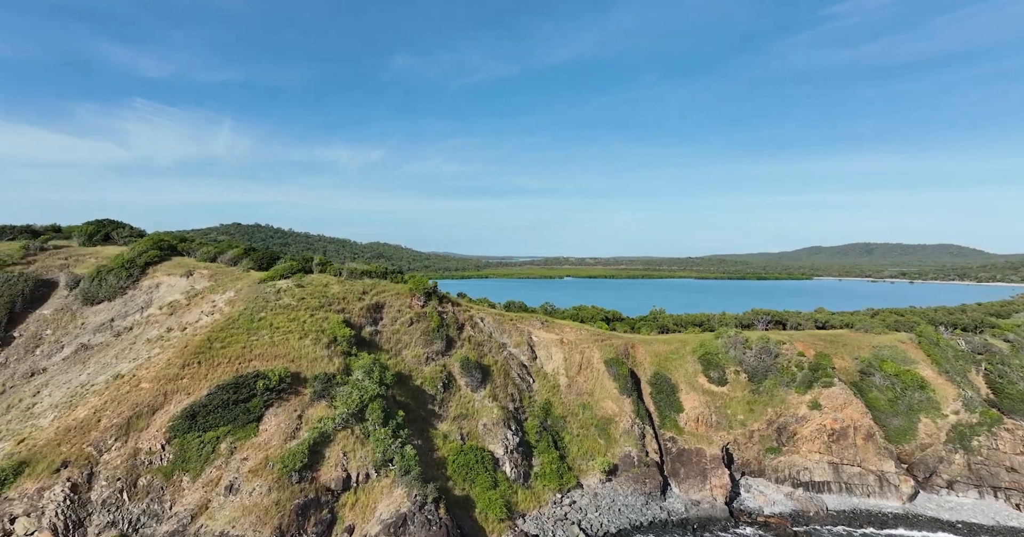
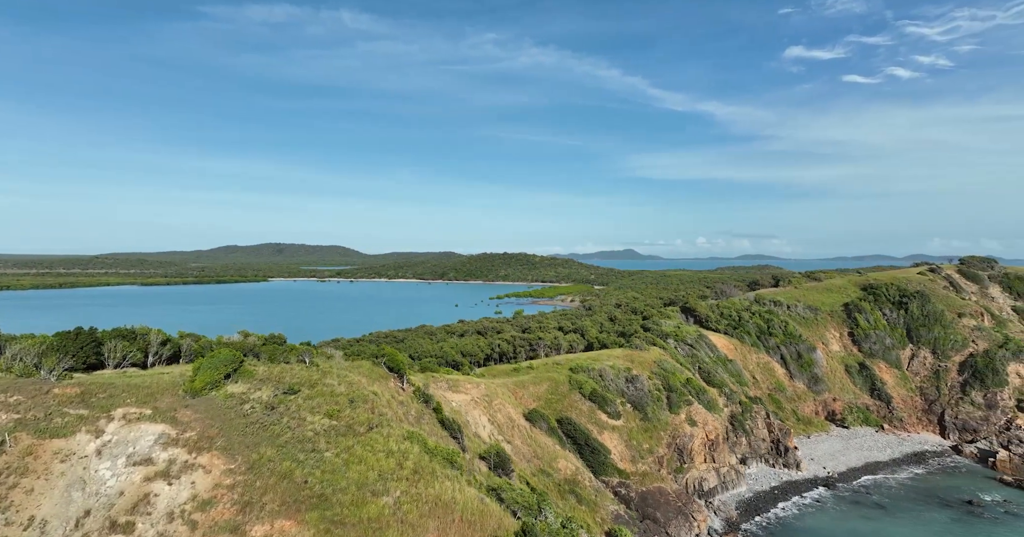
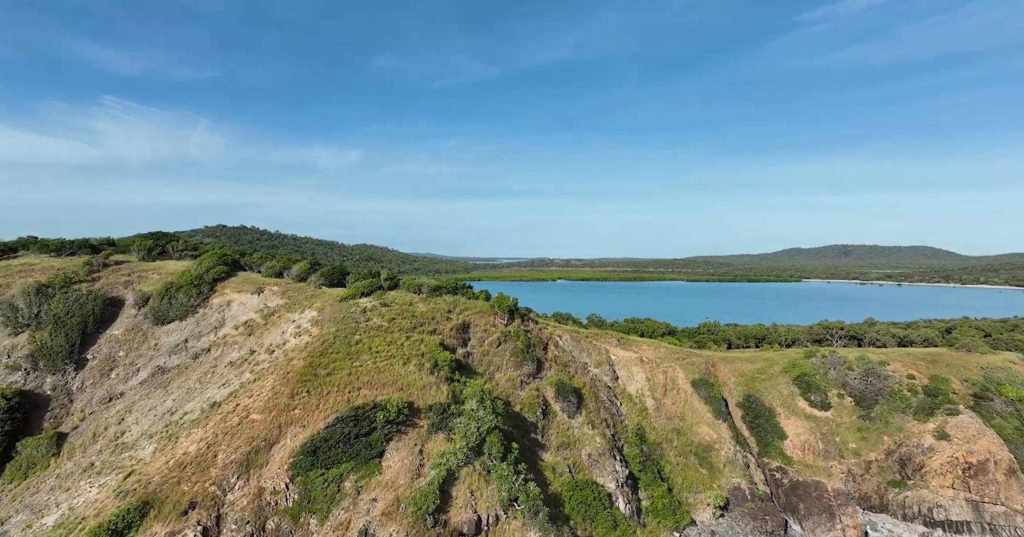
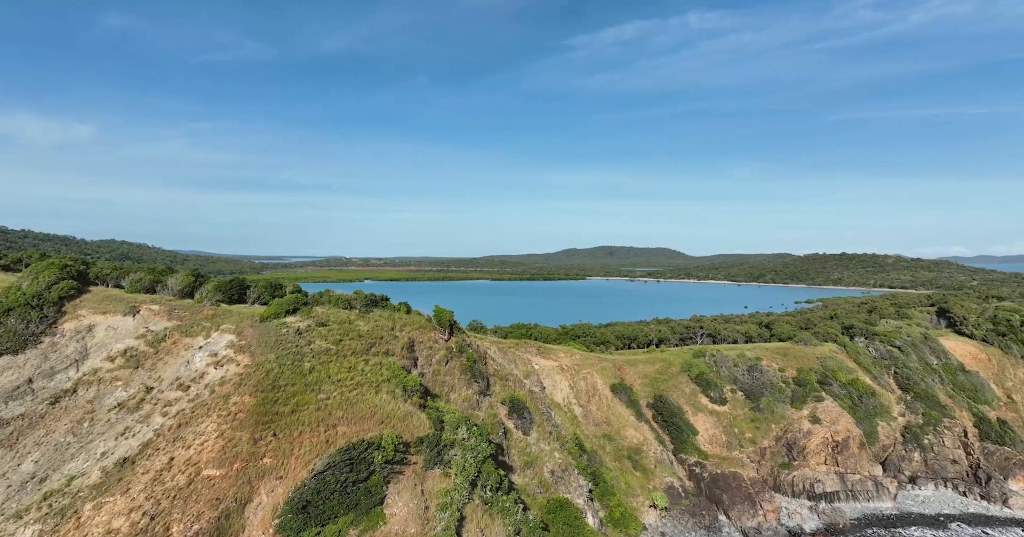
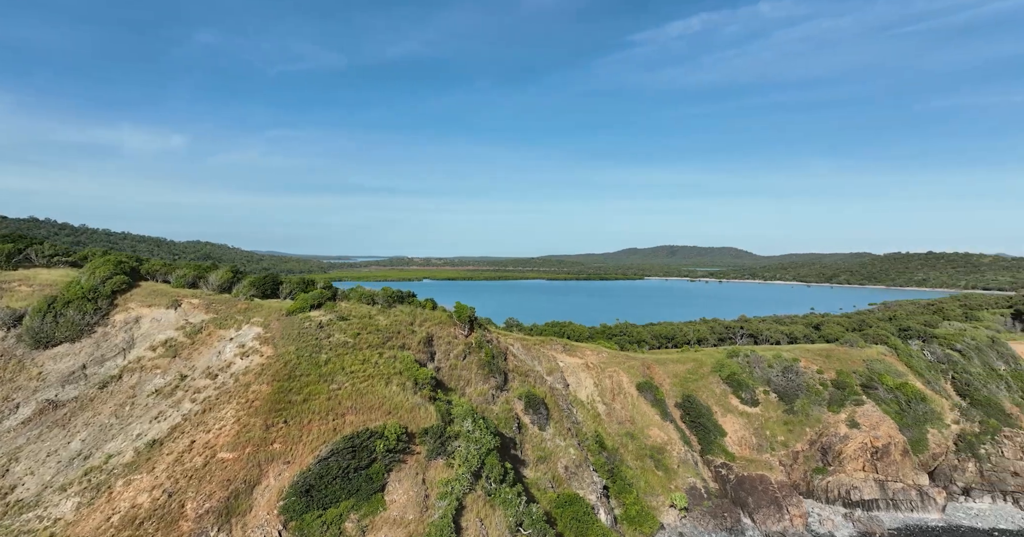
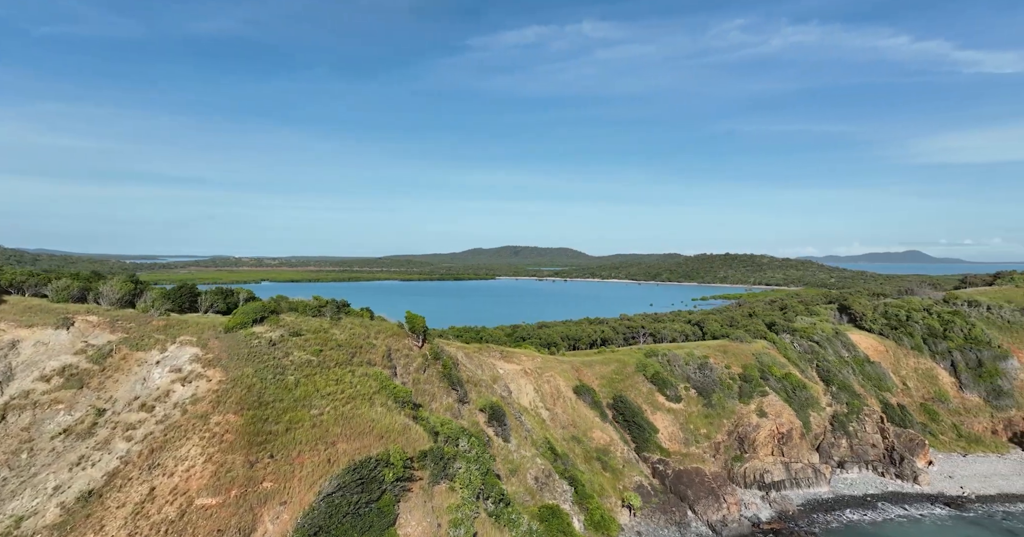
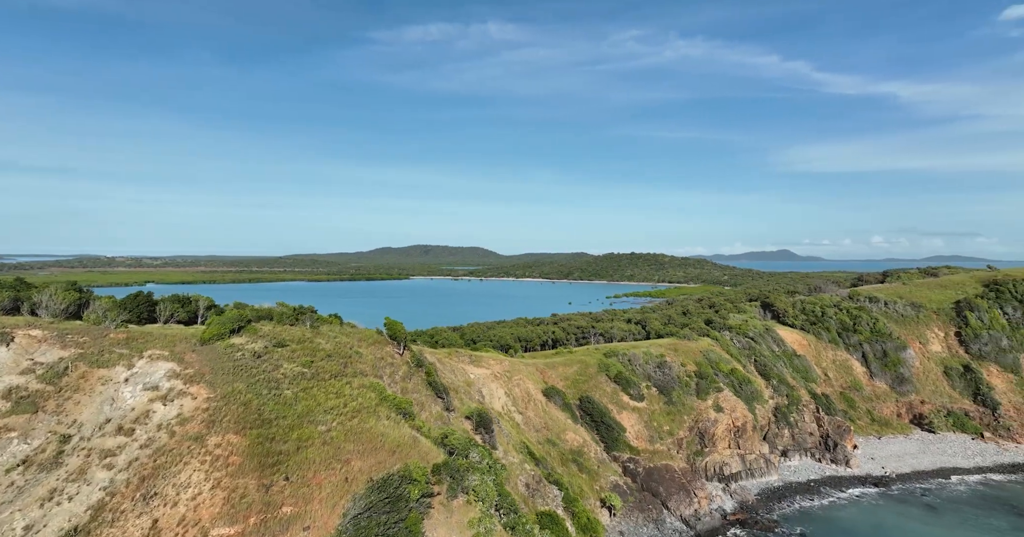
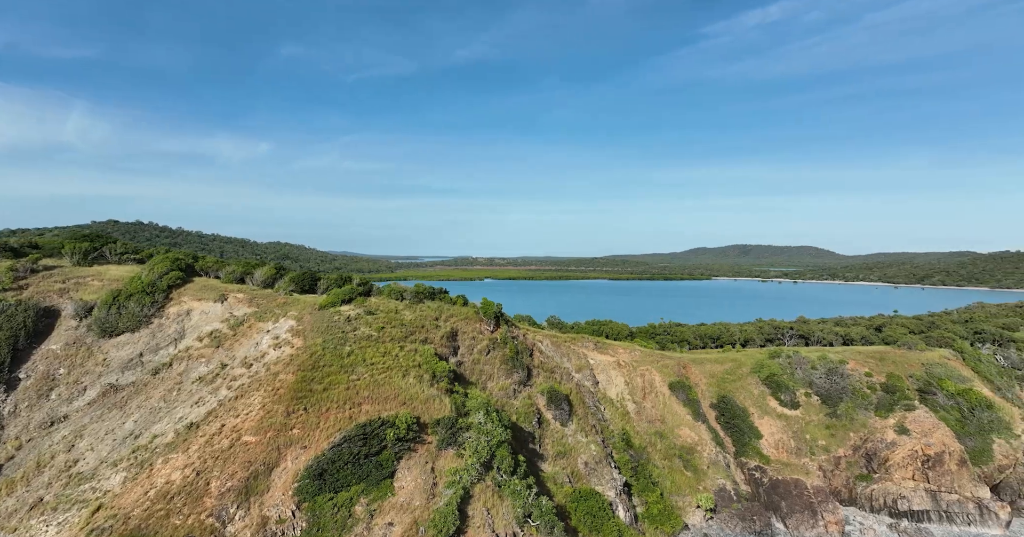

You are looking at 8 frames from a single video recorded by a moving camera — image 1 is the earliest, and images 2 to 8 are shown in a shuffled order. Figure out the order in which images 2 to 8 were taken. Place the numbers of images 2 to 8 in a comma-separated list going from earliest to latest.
3, 8, 5, 4, 6, 7, 2
